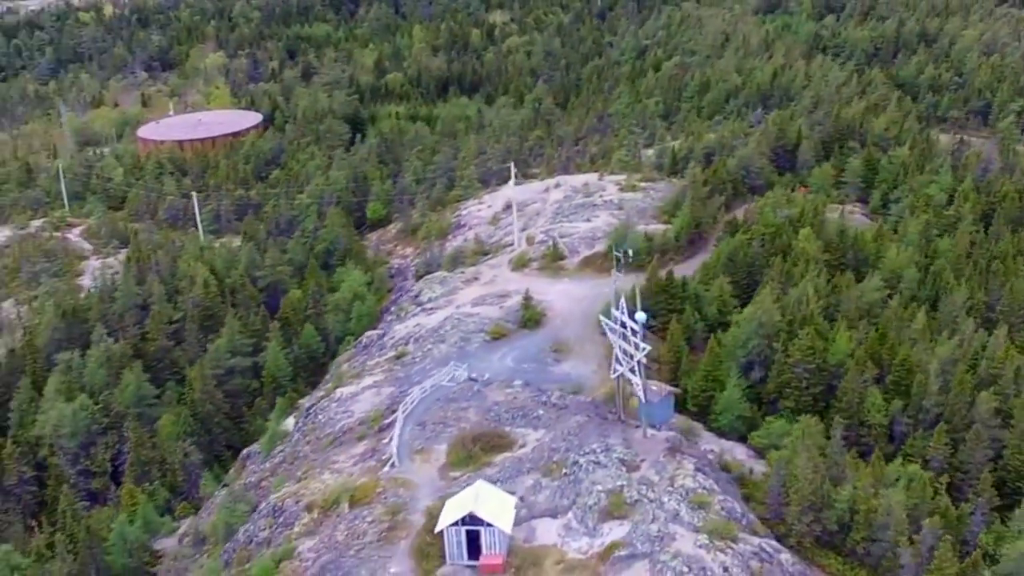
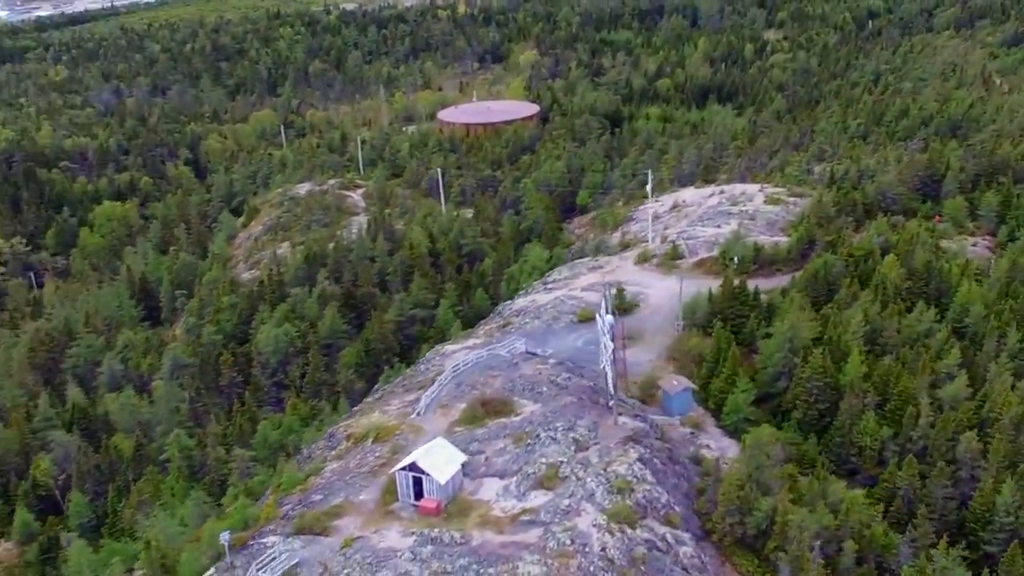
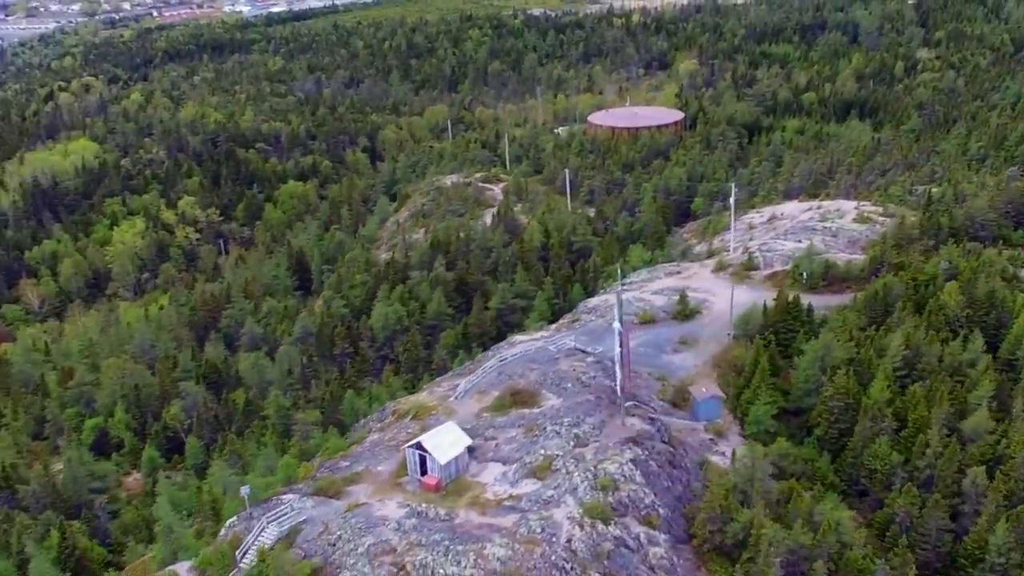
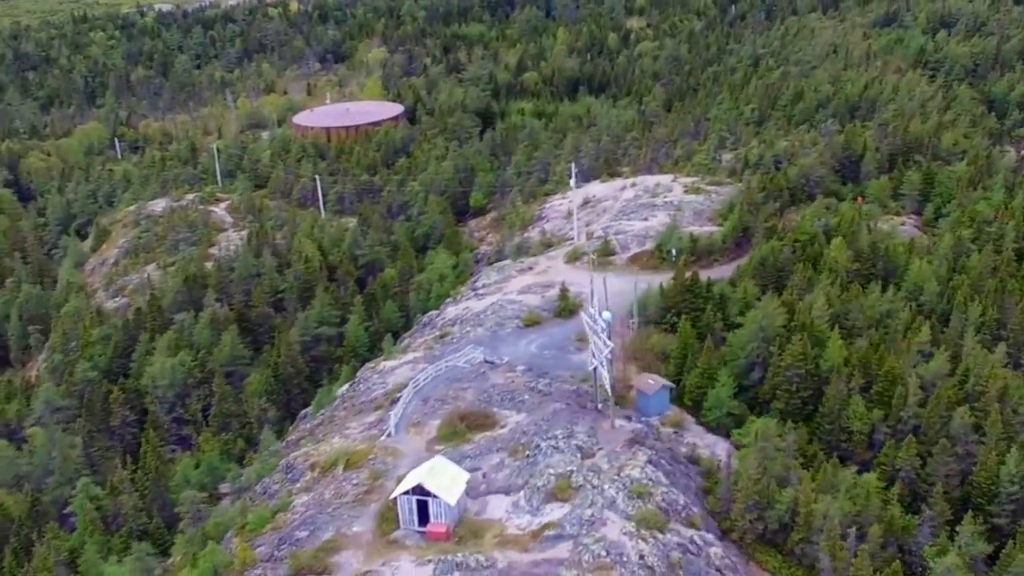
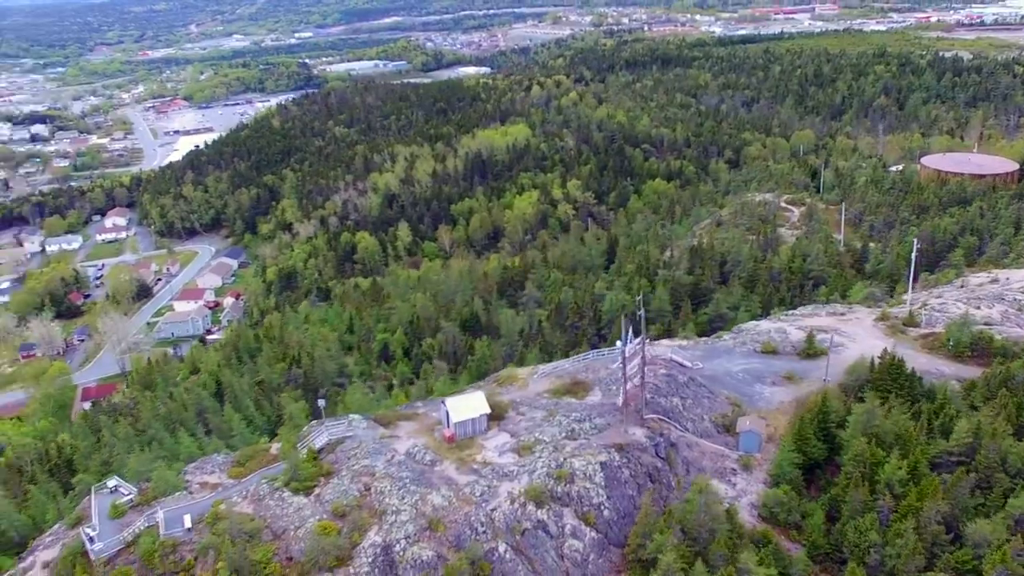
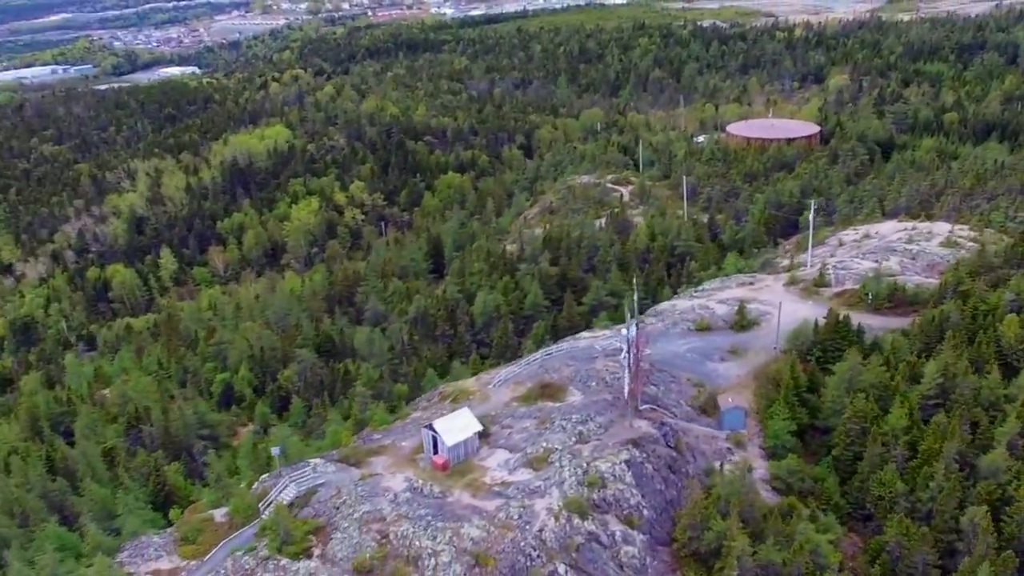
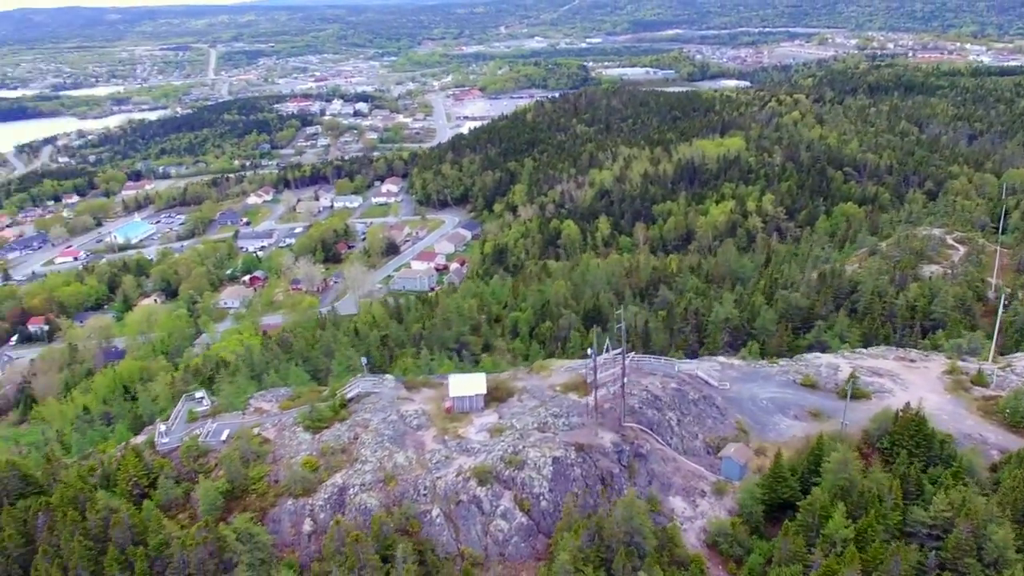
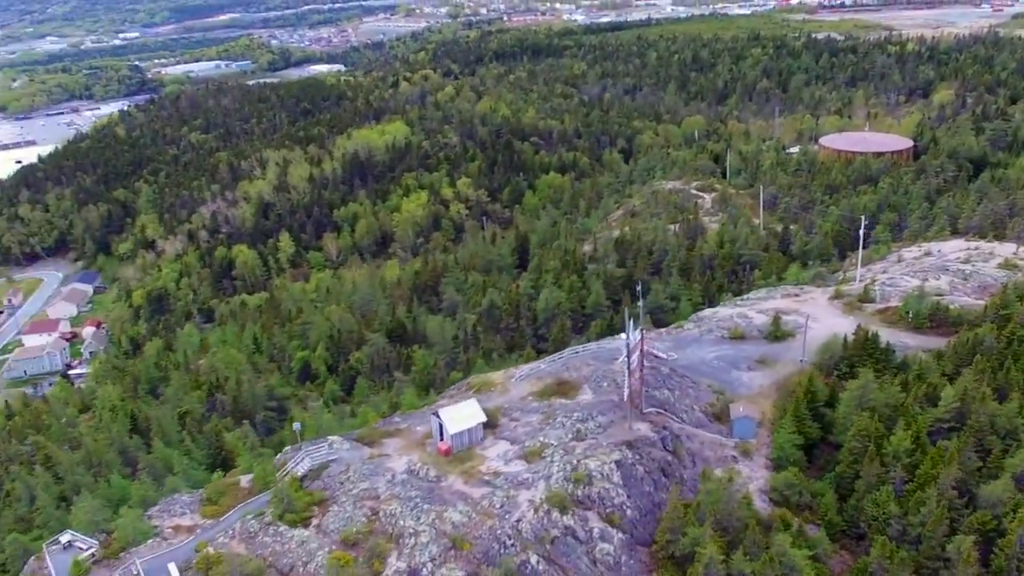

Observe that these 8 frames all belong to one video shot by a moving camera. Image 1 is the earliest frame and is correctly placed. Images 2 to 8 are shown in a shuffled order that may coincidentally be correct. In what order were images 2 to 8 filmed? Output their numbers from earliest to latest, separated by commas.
4, 2, 3, 6, 8, 5, 7
